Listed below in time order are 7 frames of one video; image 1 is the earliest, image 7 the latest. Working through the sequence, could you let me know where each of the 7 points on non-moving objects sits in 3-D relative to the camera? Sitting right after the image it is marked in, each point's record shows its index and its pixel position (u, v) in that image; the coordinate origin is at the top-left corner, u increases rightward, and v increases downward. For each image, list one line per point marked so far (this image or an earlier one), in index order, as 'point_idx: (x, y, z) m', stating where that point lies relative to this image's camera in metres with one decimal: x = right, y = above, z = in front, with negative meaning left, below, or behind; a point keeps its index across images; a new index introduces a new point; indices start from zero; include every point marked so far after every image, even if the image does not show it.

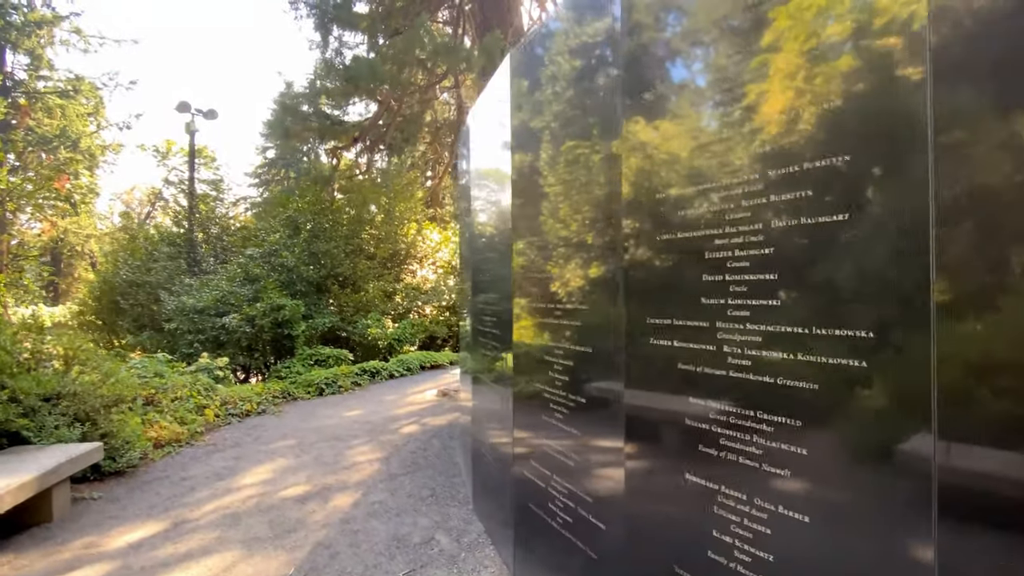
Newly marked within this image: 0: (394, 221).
0: (-2.7, +1.6, +12.8) m
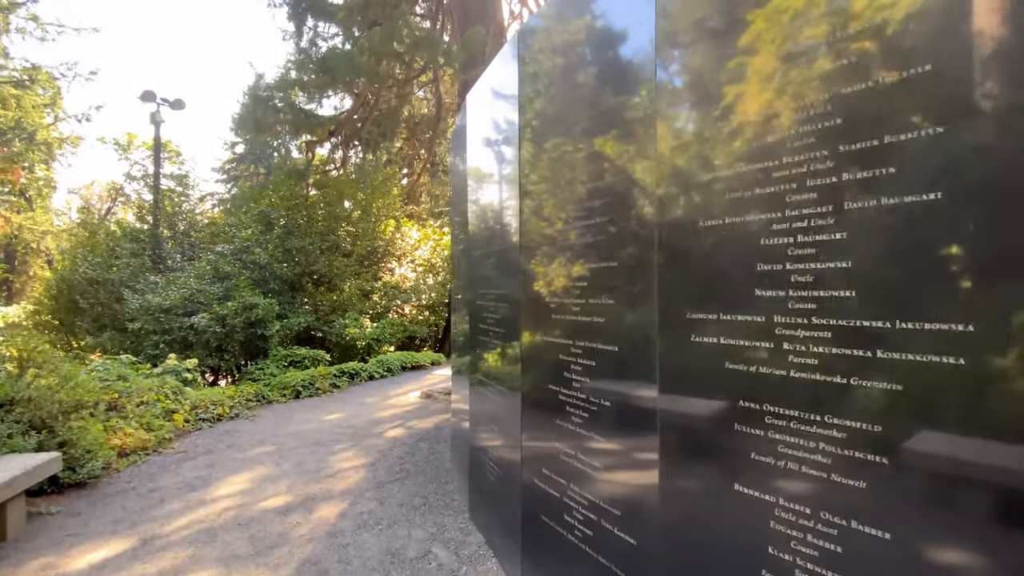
0: (-3.2, +1.6, +12.4) m
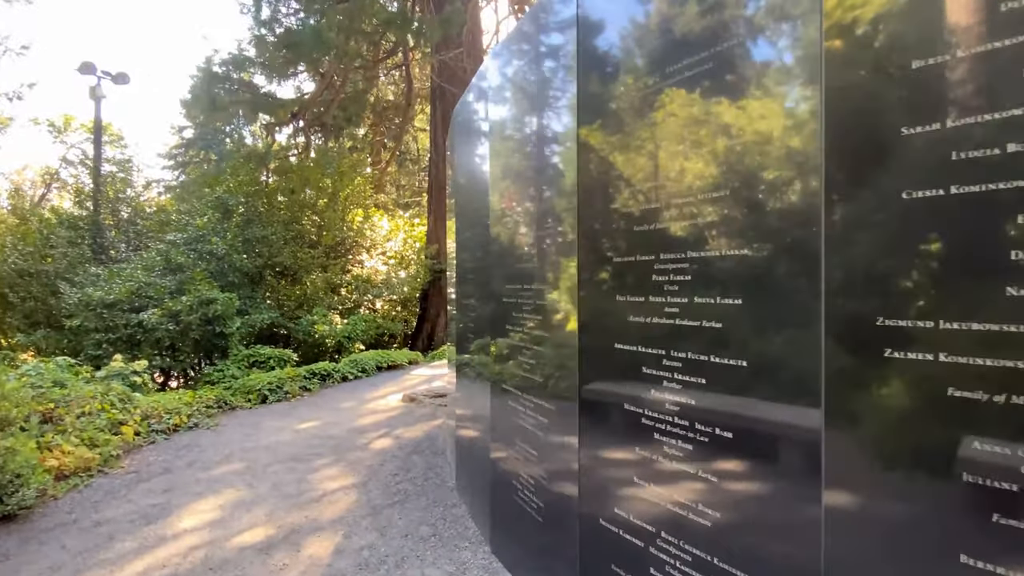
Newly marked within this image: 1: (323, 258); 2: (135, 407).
0: (-3.7, +1.7, +11.8) m
1: (-3.9, +0.6, +11.7) m
2: (-3.6, -1.1, +5.2) m
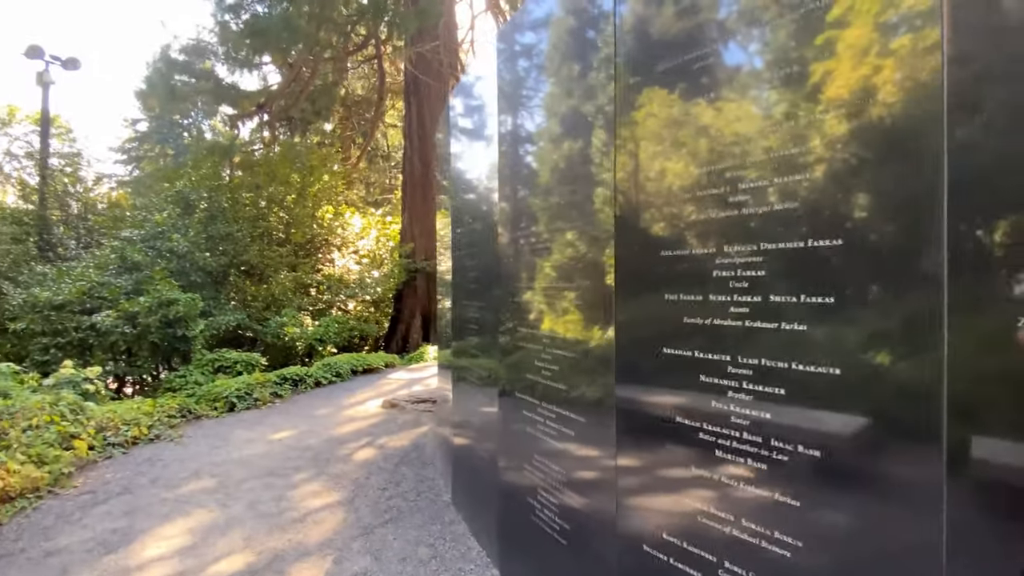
0: (-4.2, +1.7, +11.3) m
1: (-4.5, +0.6, +11.2) m
2: (-3.7, -1.1, +4.8) m
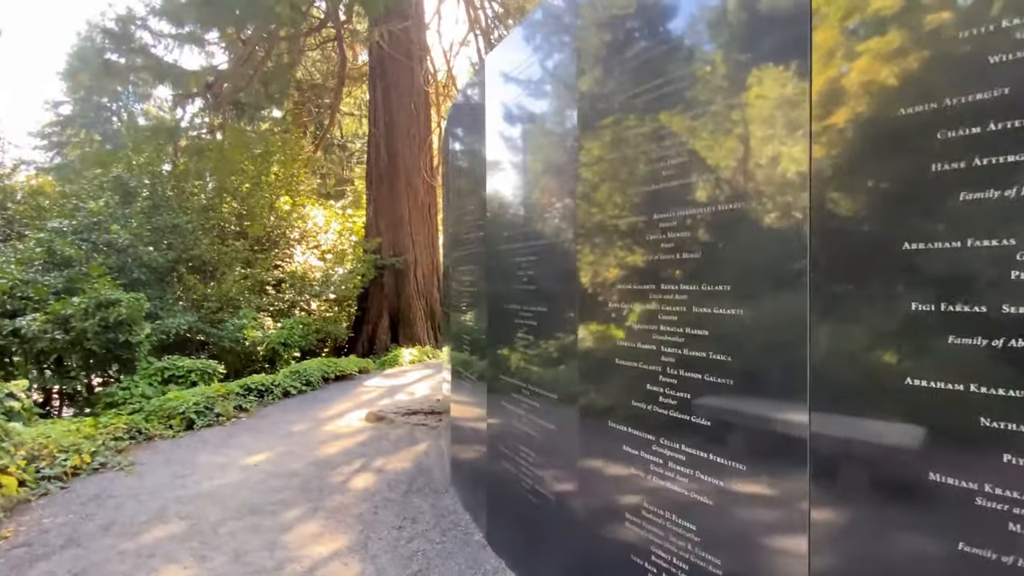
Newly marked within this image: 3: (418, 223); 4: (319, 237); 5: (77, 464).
0: (-4.8, +1.8, +10.4) m
1: (-5.0, +0.7, +10.3) m
2: (-3.6, -1.1, +4.0) m
3: (-1.9, +1.4, +11.5) m
4: (-4.2, +1.0, +11.6) m
5: (-3.3, -1.3, +4.1) m
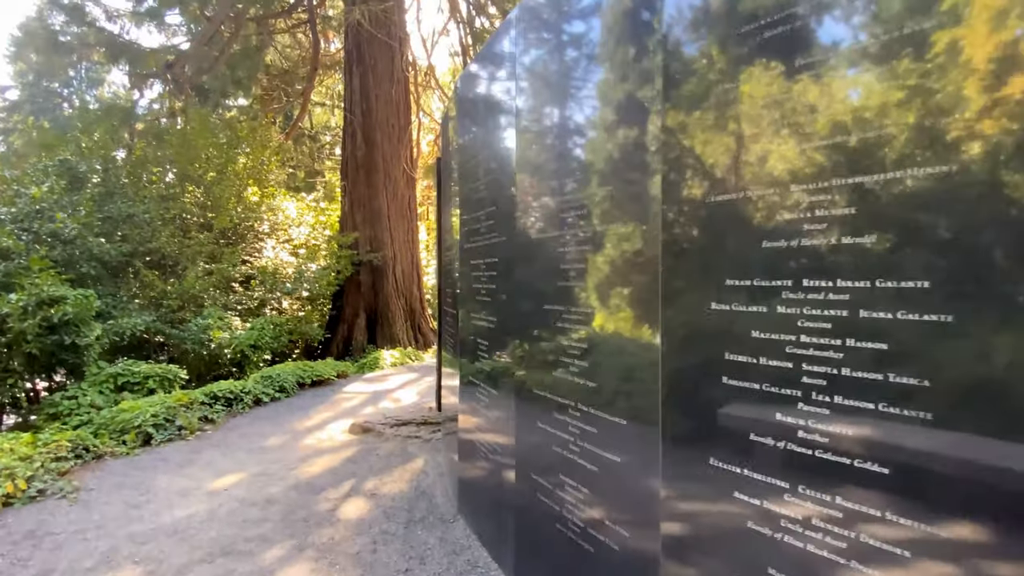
0: (-5.1, +1.8, +9.8) m
1: (-5.3, +0.7, +9.6) m
2: (-3.6, -1.1, +3.4) m
3: (-2.3, +1.4, +11.0) m
4: (-4.6, +1.1, +11.0) m
5: (-3.3, -1.3, +3.6) m
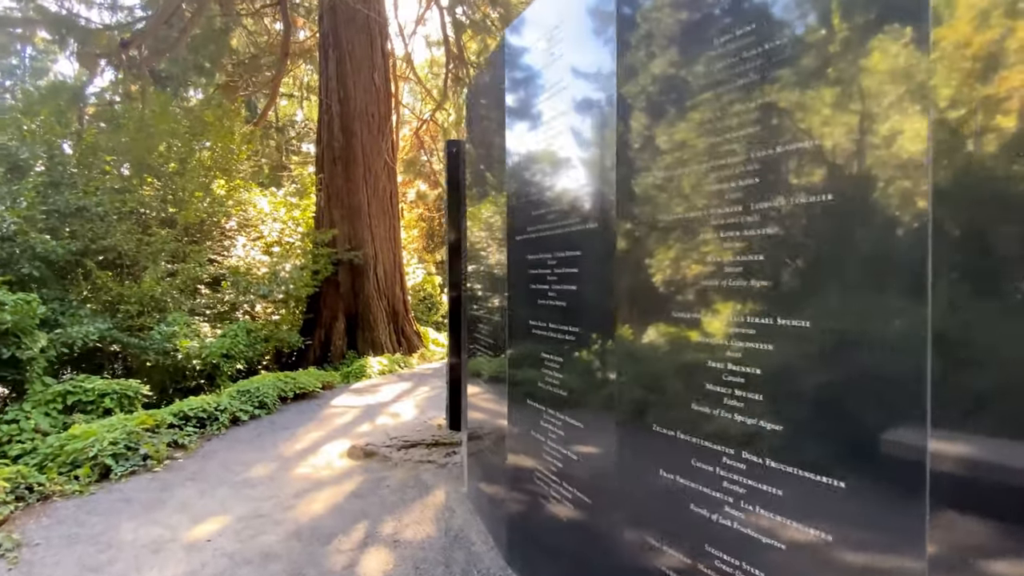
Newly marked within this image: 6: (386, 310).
0: (-5.3, +1.8, +8.9) m
1: (-5.5, +0.7, +8.8) m
2: (-3.4, -1.1, +2.7) m
3: (-2.6, +1.4, +10.4) m
4: (-4.8, +1.1, +10.2) m
5: (-3.1, -1.3, +2.9) m
6: (-2.5, -0.4, +10.5) m
